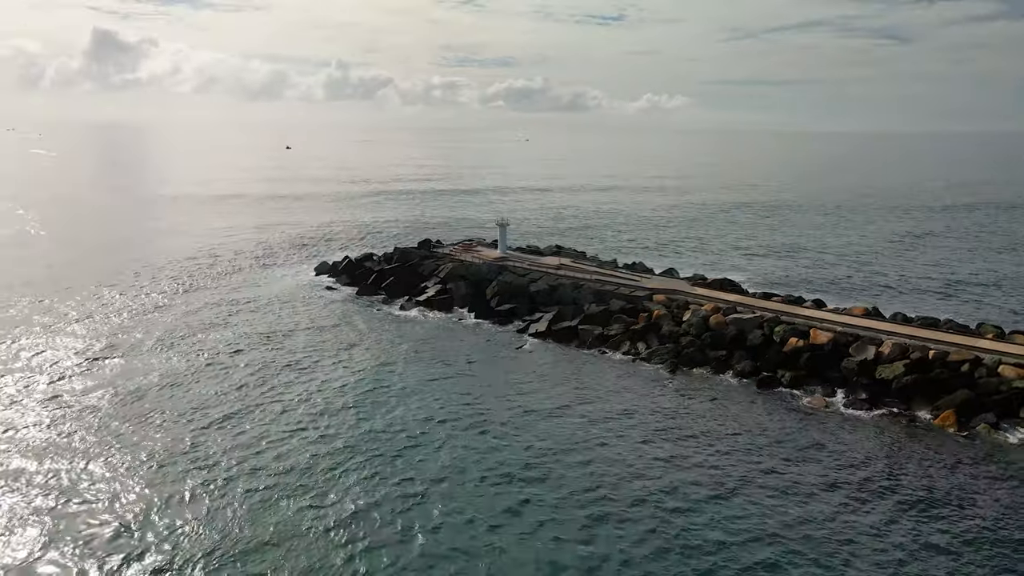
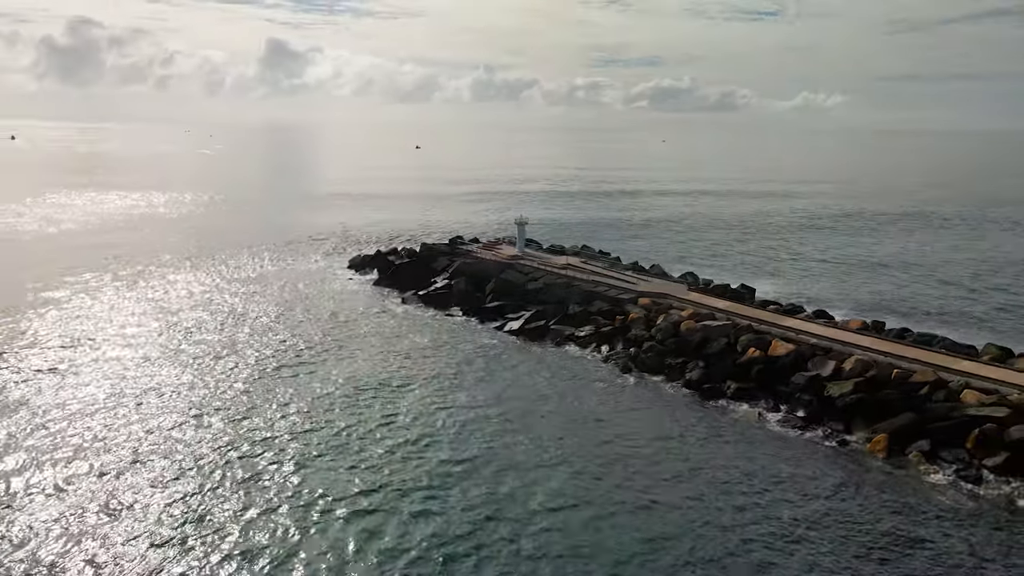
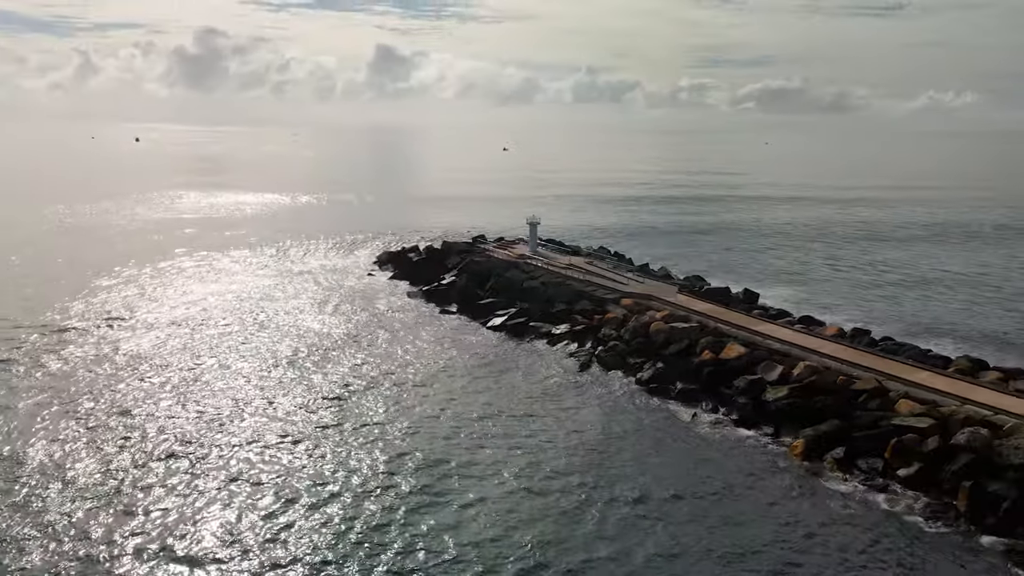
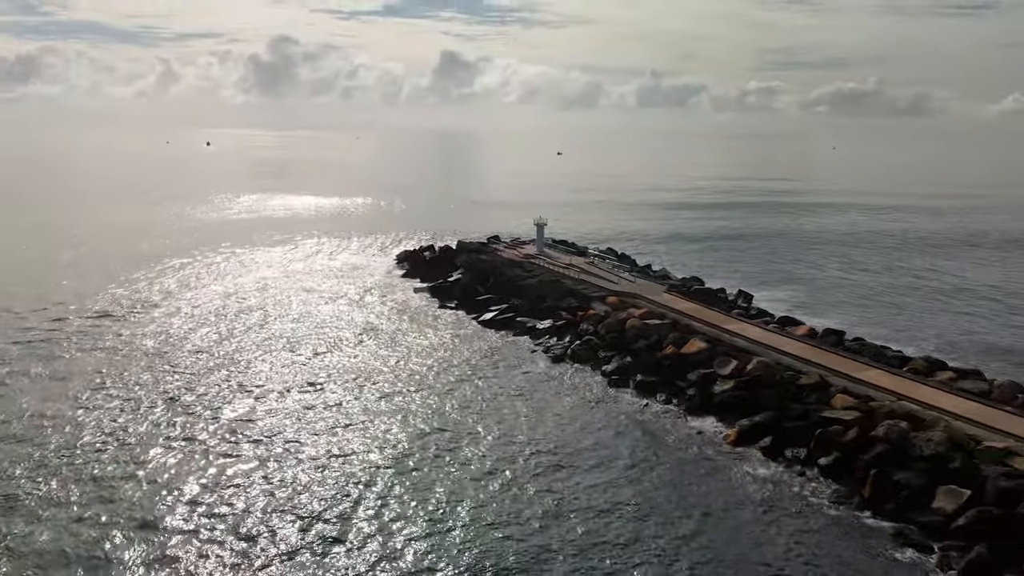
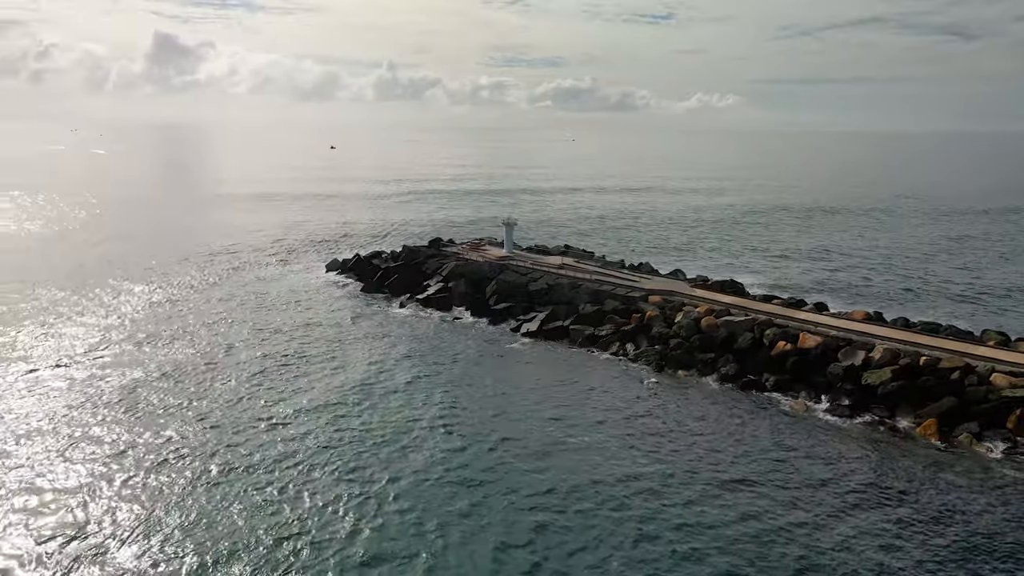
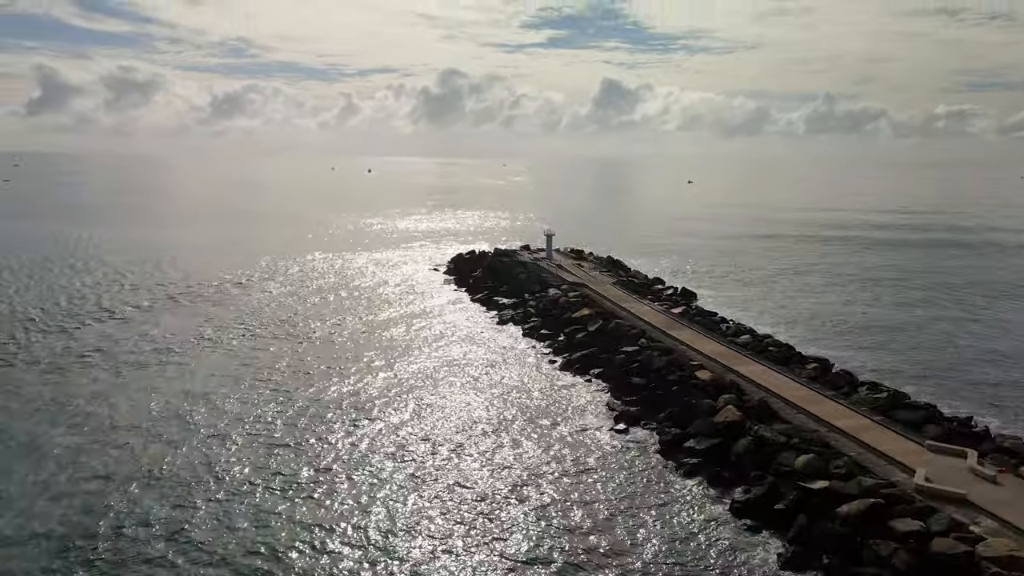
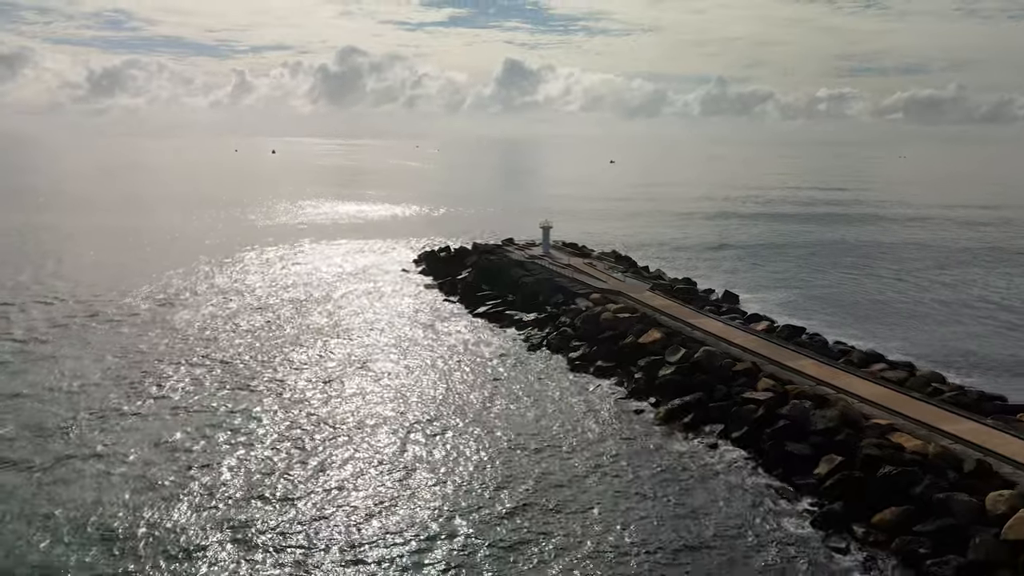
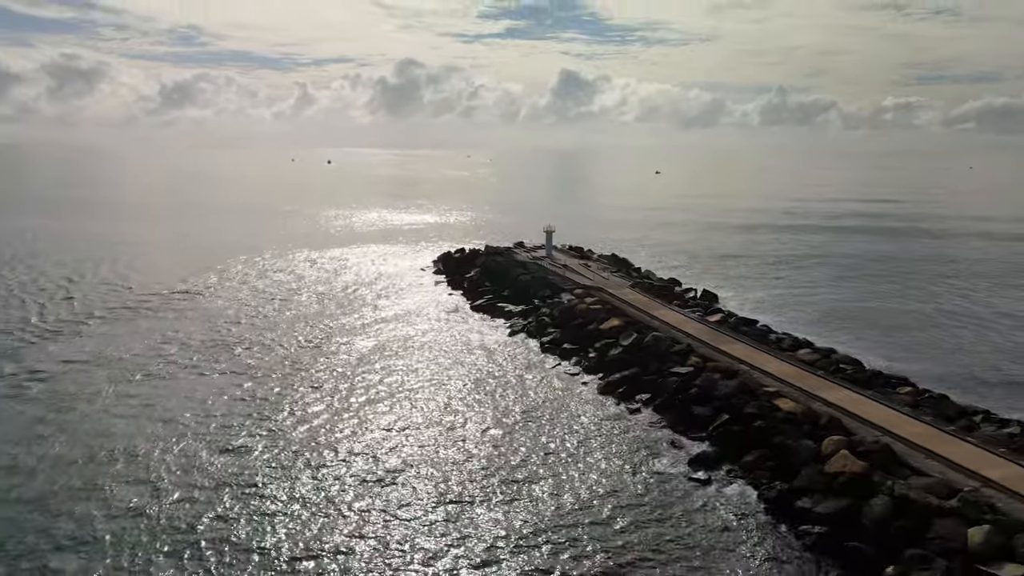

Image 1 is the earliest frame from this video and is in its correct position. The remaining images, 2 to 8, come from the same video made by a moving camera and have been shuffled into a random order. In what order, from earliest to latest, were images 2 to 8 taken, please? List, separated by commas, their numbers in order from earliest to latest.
5, 2, 3, 4, 7, 8, 6
